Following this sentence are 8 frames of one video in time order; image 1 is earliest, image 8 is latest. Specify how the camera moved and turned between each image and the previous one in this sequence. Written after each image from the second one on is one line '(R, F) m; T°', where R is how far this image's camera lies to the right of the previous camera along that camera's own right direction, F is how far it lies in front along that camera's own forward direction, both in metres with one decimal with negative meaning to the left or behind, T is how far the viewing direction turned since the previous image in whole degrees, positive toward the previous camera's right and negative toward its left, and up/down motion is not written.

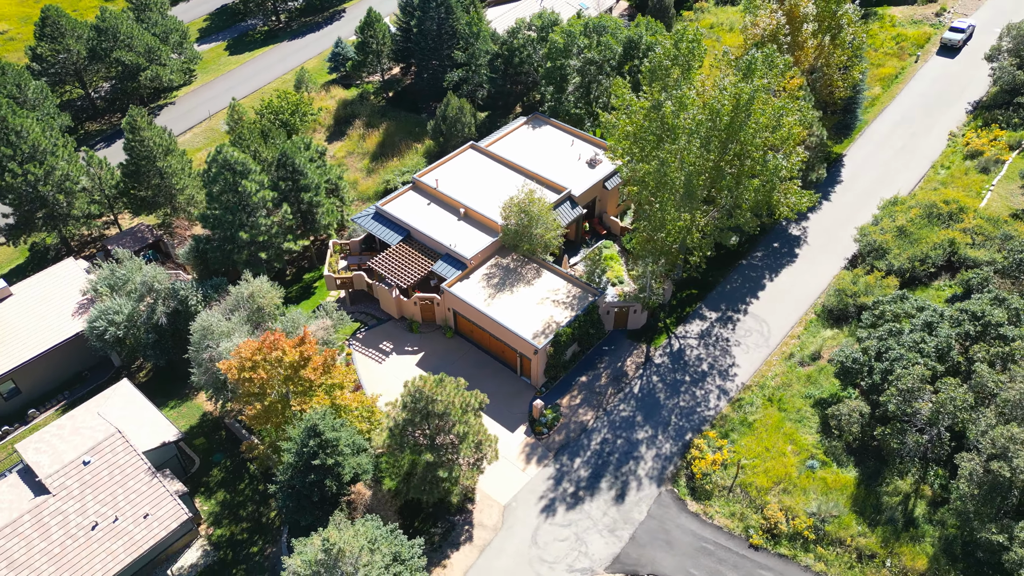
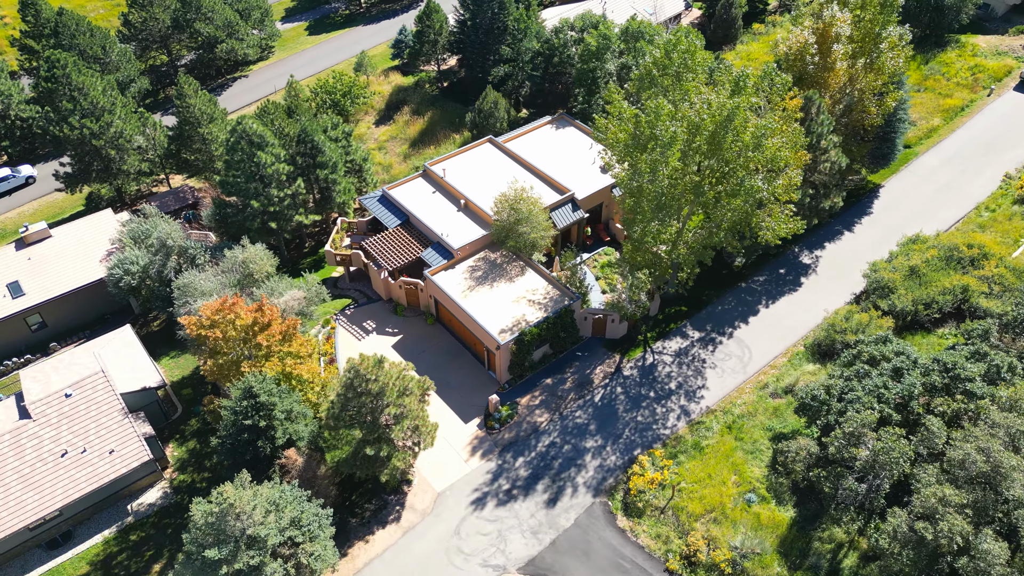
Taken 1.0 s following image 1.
(+5.9, +0.1) m; -7°
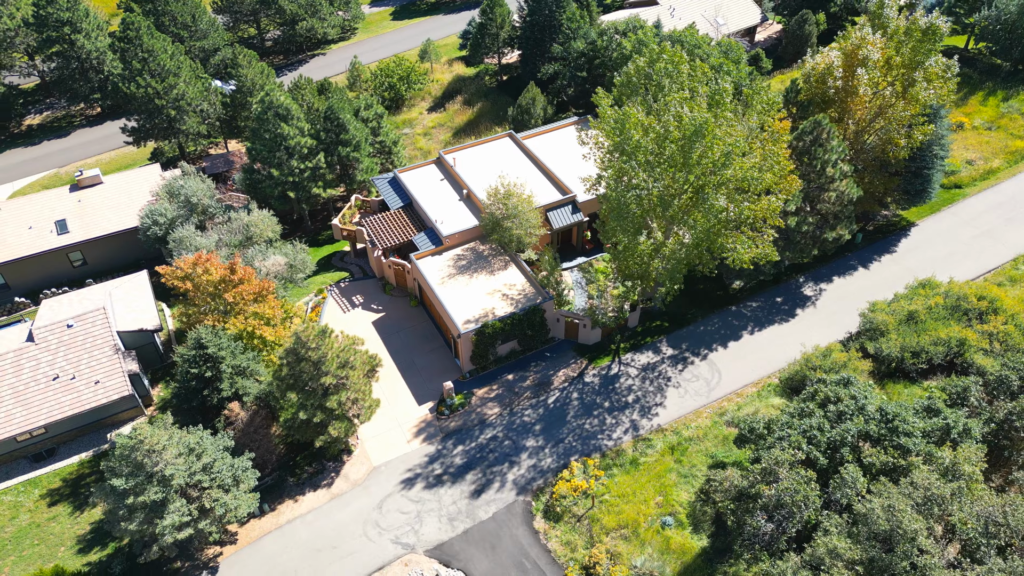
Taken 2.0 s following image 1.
(+6.6, +0.1) m; -8°
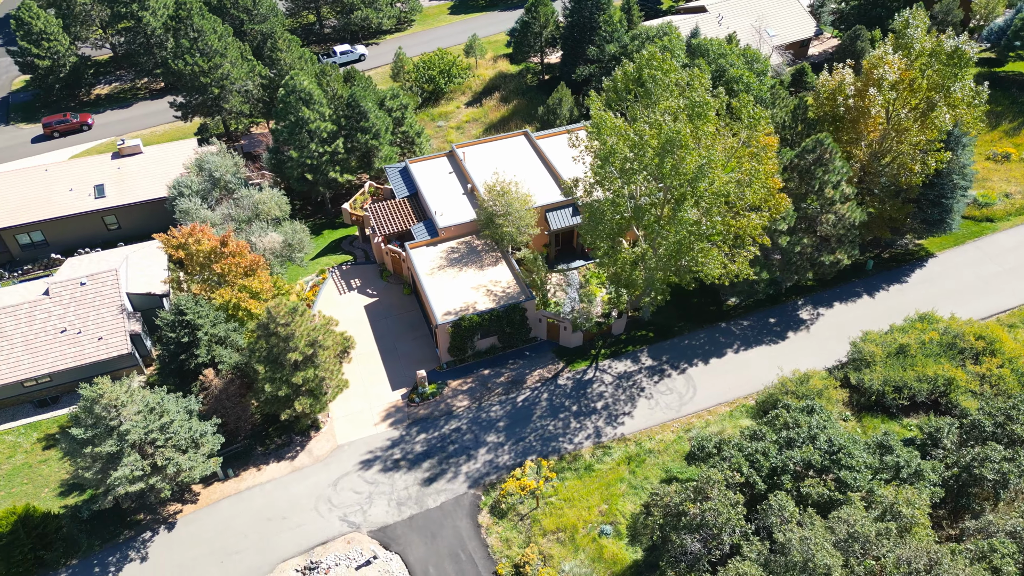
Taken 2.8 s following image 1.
(+4.5, -0.1) m; -6°
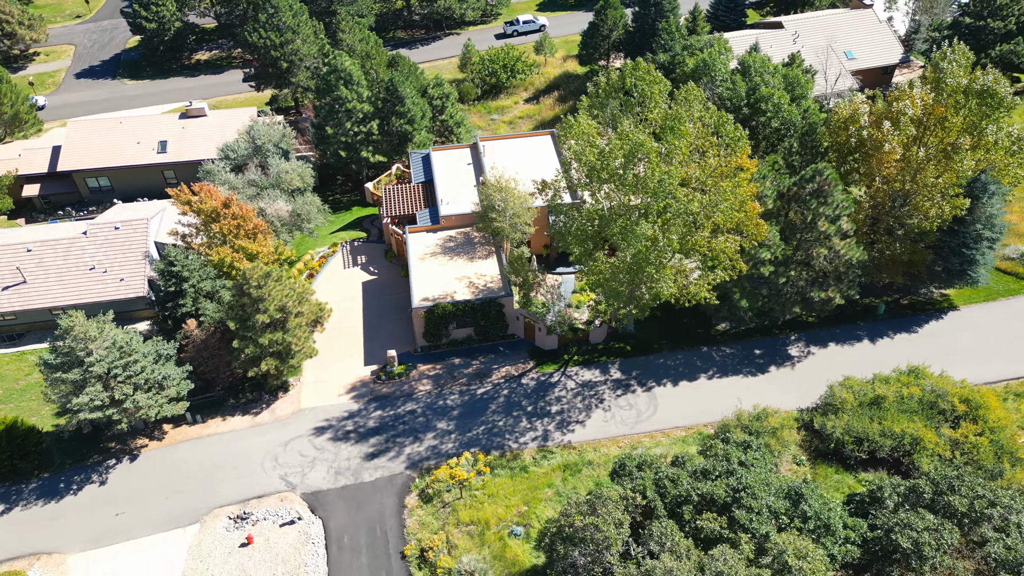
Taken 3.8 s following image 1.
(+6.5, +0.1) m; -8°
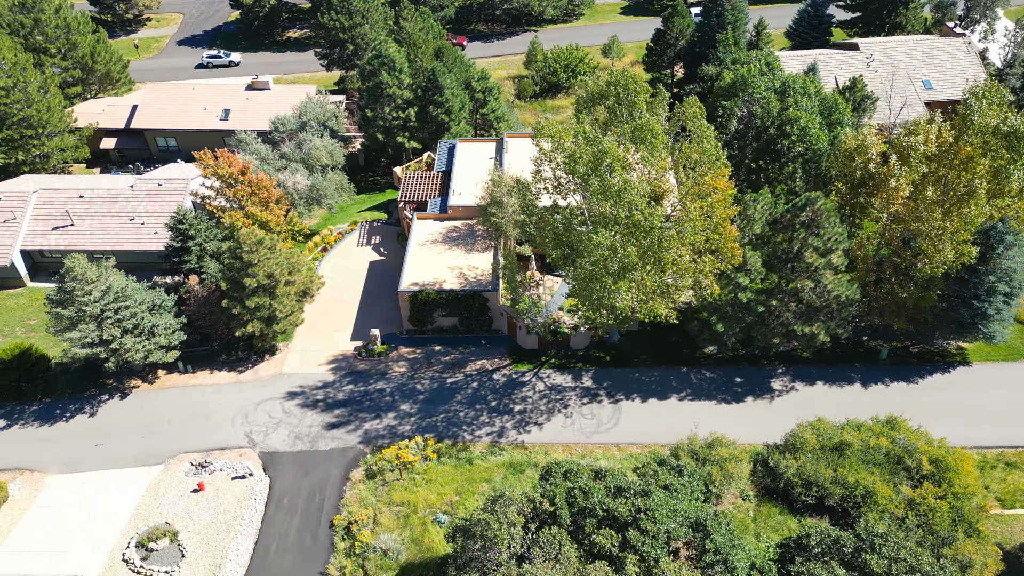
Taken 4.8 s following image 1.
(+5.9, +0.1) m; -8°
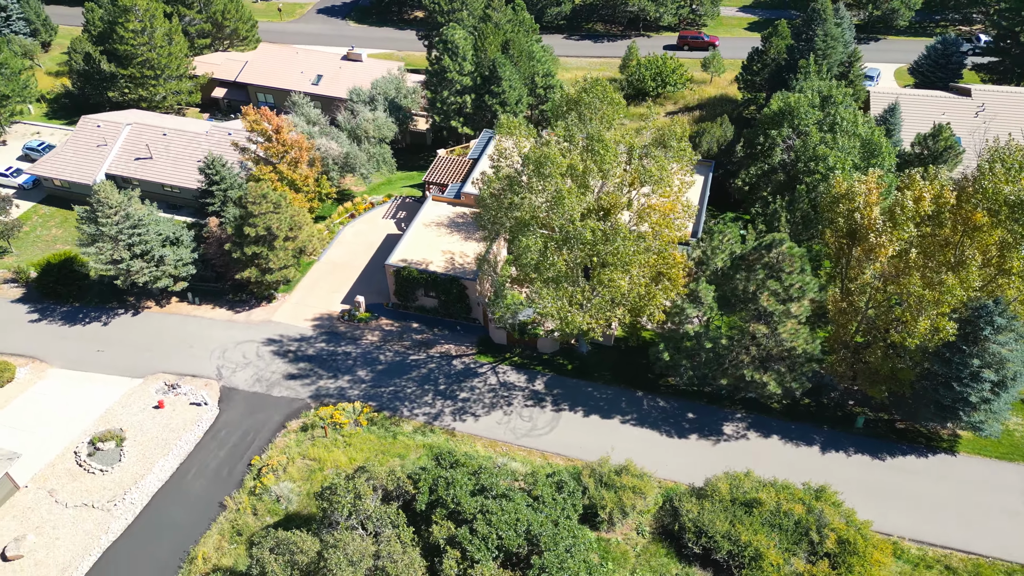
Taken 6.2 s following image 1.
(+8.8, +0.5) m; -11°
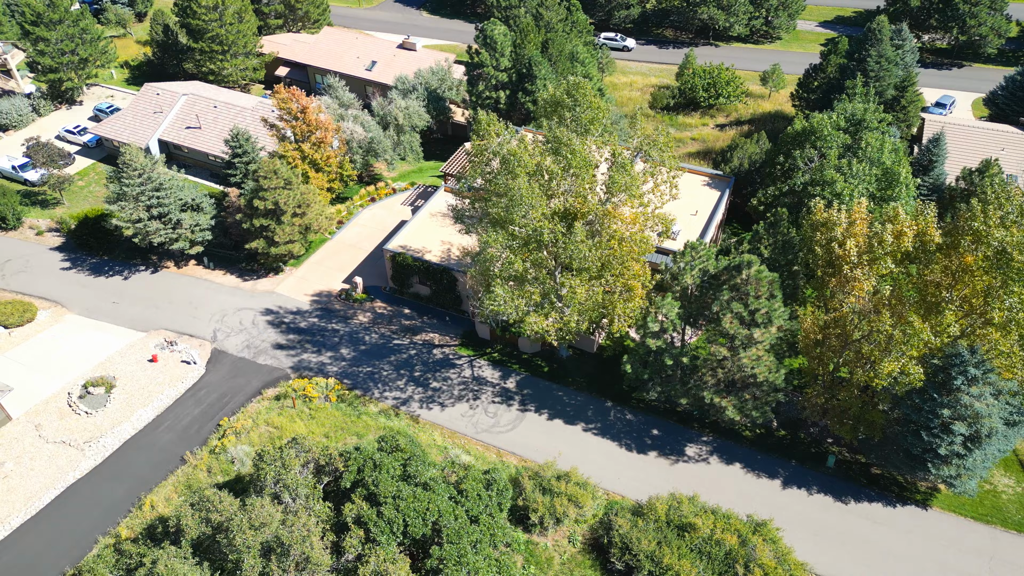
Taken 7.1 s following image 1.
(+5.1, +0.1) m; -7°
